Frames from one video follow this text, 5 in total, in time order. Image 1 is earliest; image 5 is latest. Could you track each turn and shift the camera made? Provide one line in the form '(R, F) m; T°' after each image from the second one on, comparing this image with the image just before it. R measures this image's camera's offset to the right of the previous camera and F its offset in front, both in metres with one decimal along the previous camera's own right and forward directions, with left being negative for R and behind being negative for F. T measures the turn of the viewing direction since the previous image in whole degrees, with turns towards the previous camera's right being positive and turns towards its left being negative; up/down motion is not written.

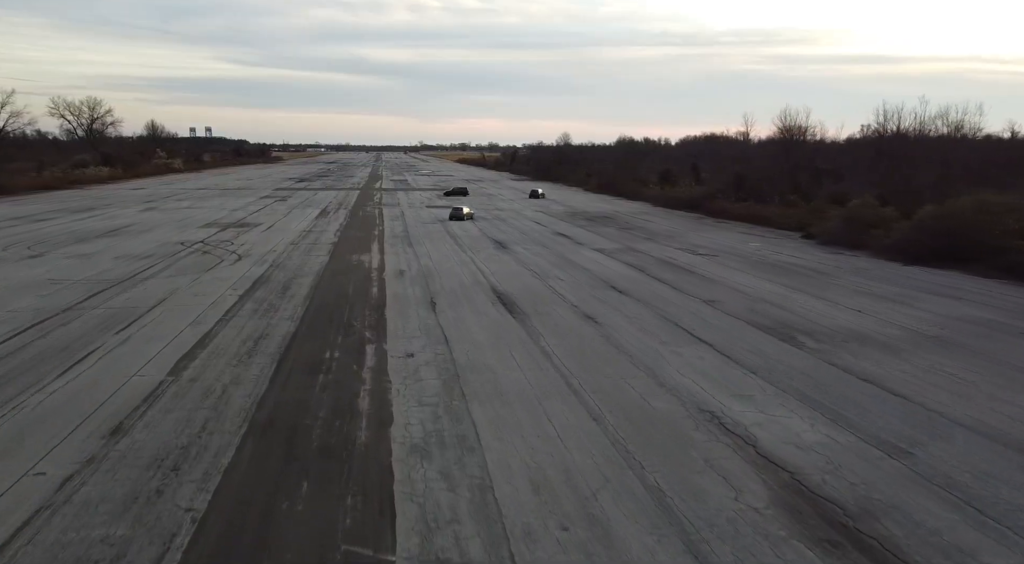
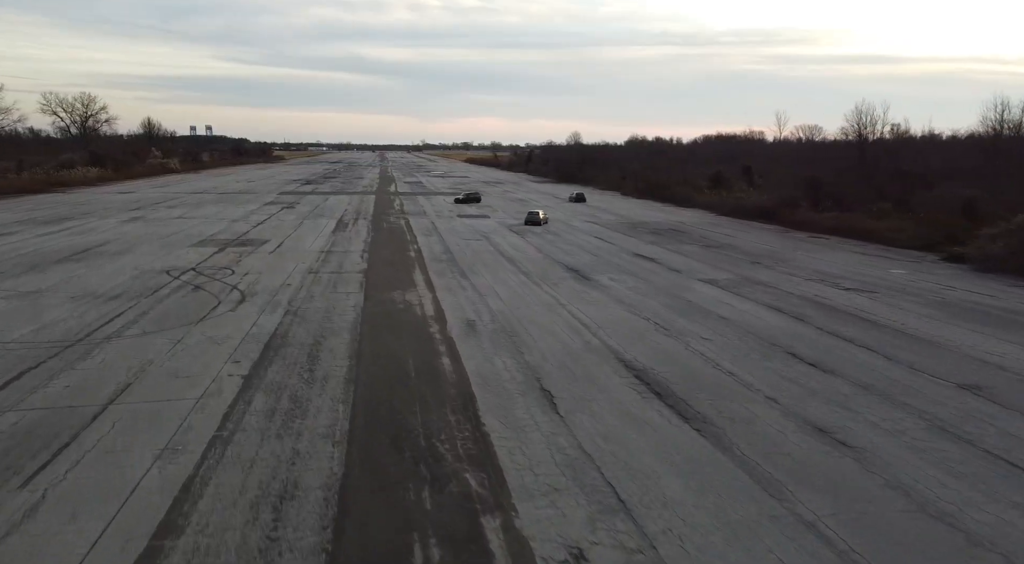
(-2.4, +6.5) m; 0°
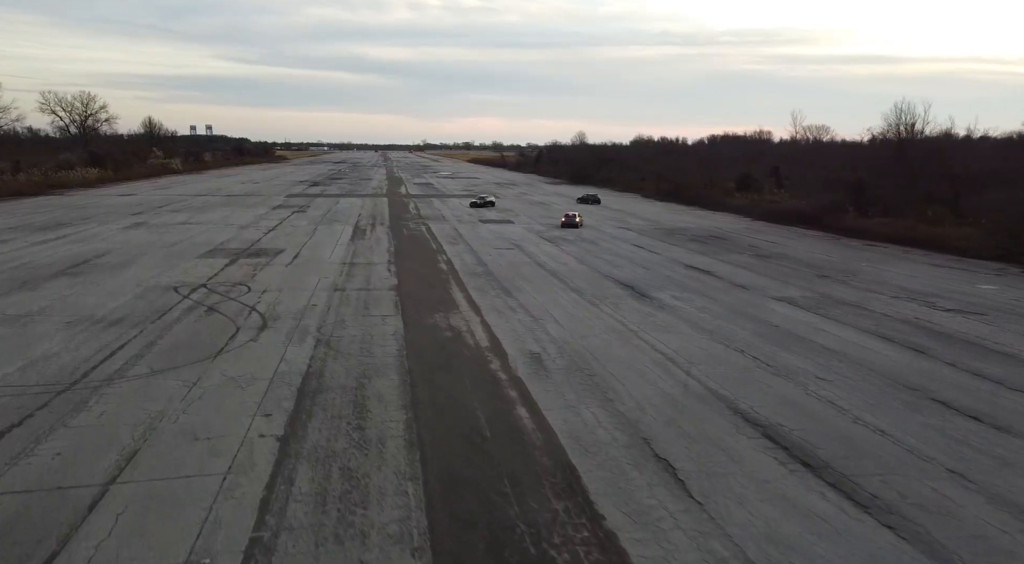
(-1.3, +2.4) m; 0°
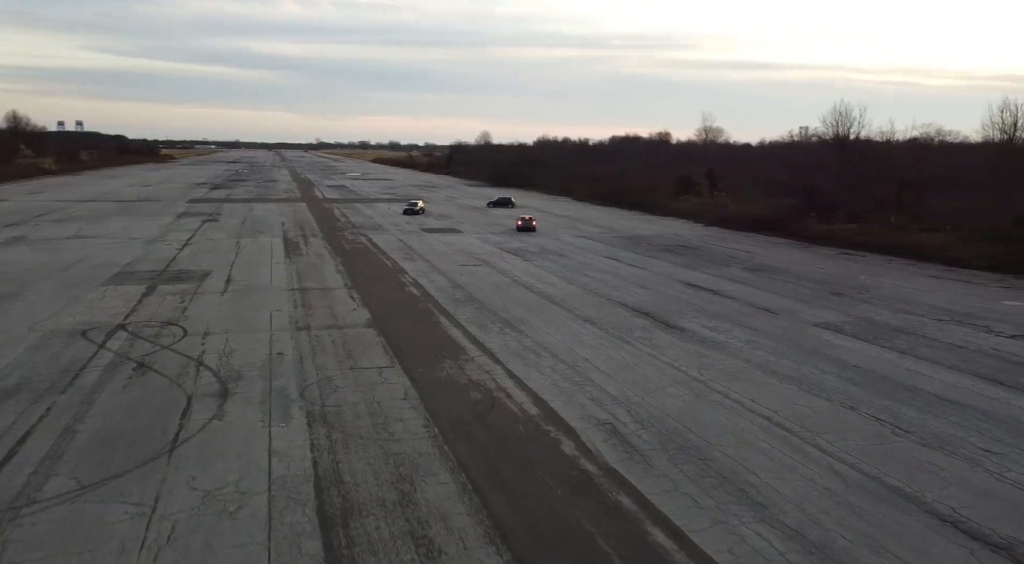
(-2.3, +3.6) m; +8°
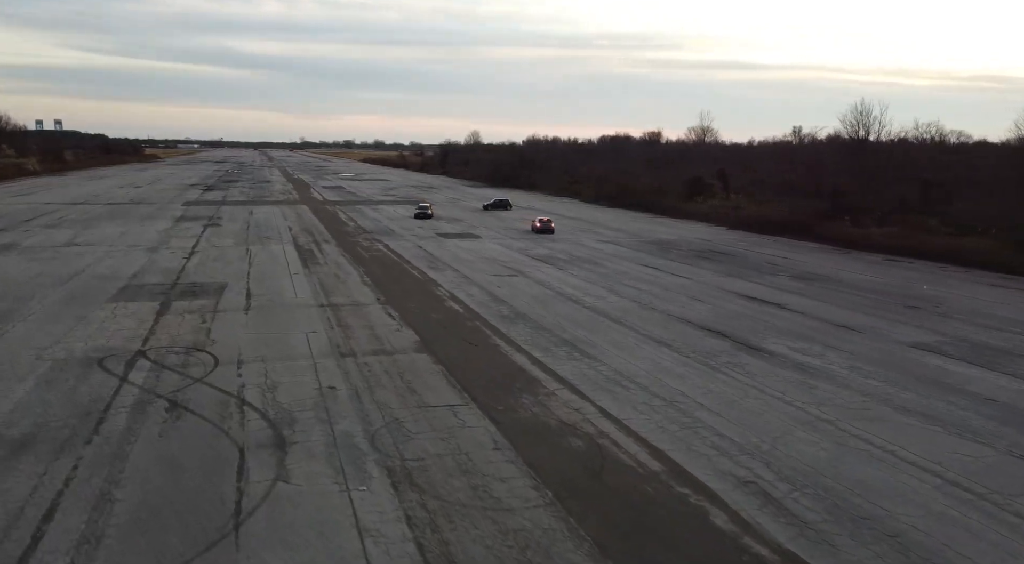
(-1.6, +1.8) m; +1°
